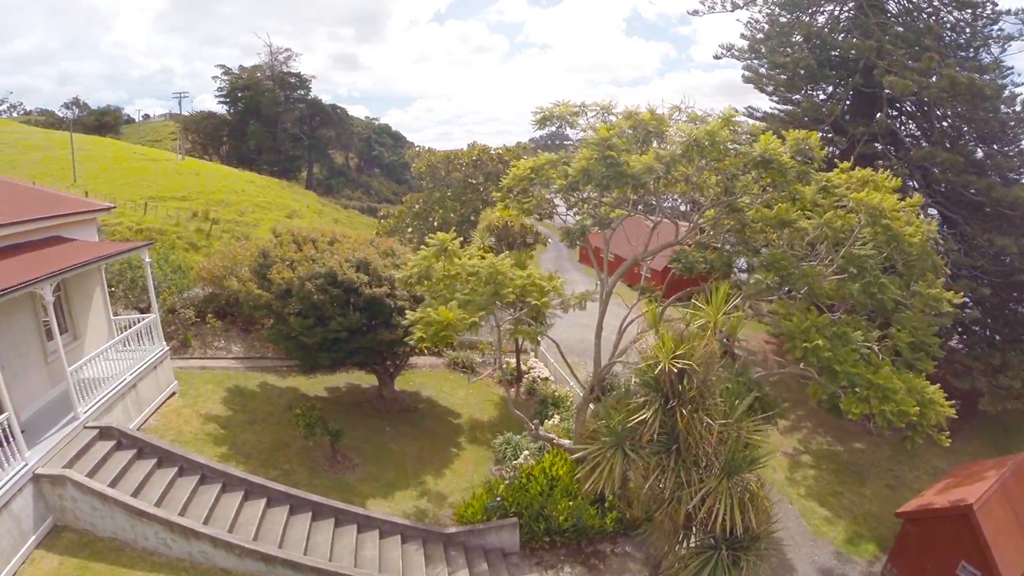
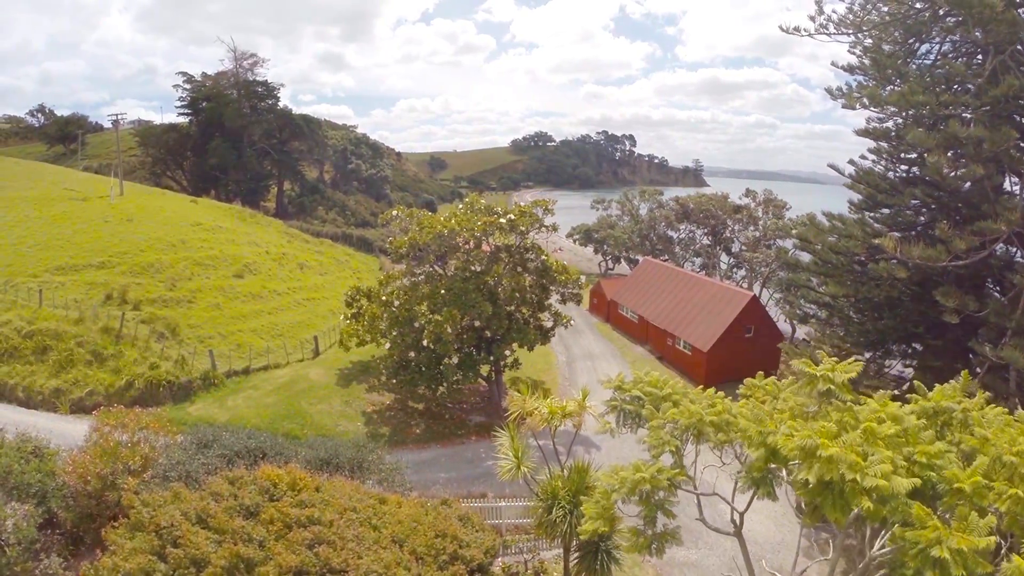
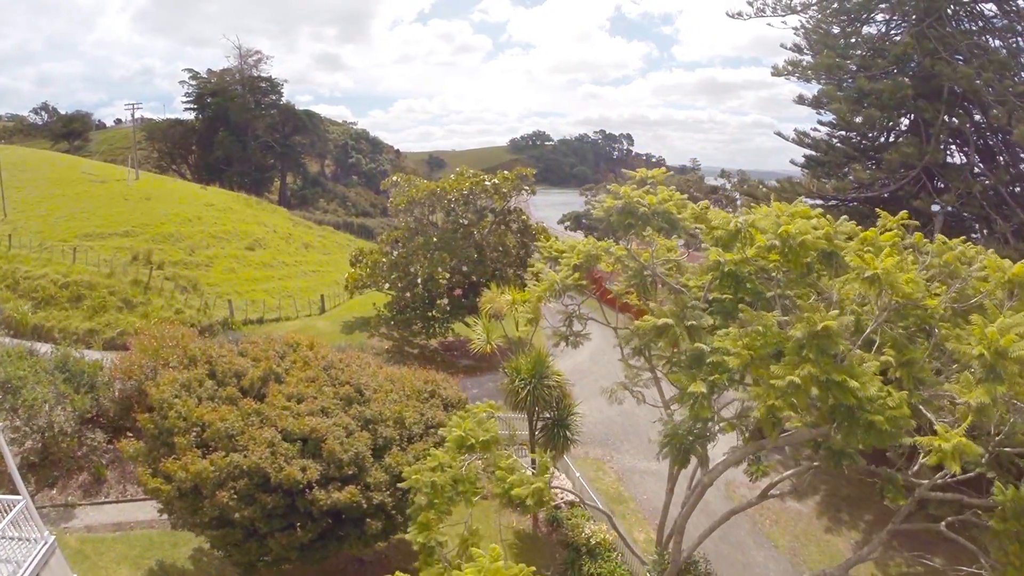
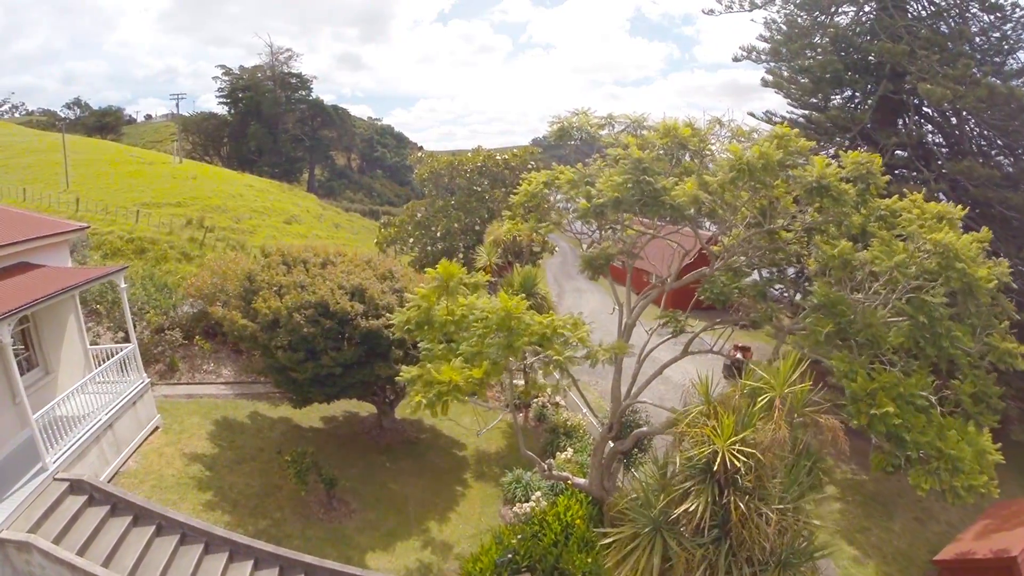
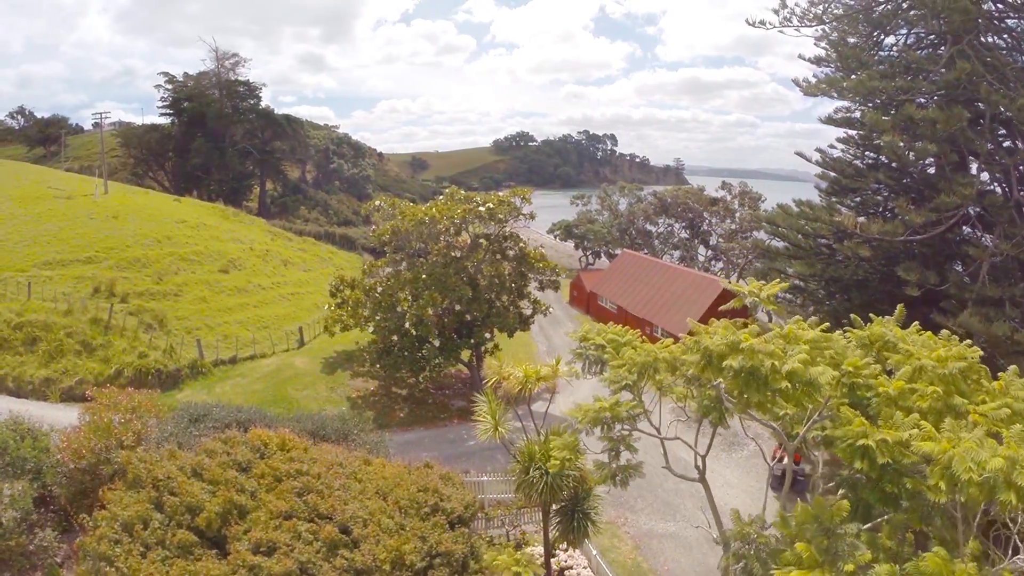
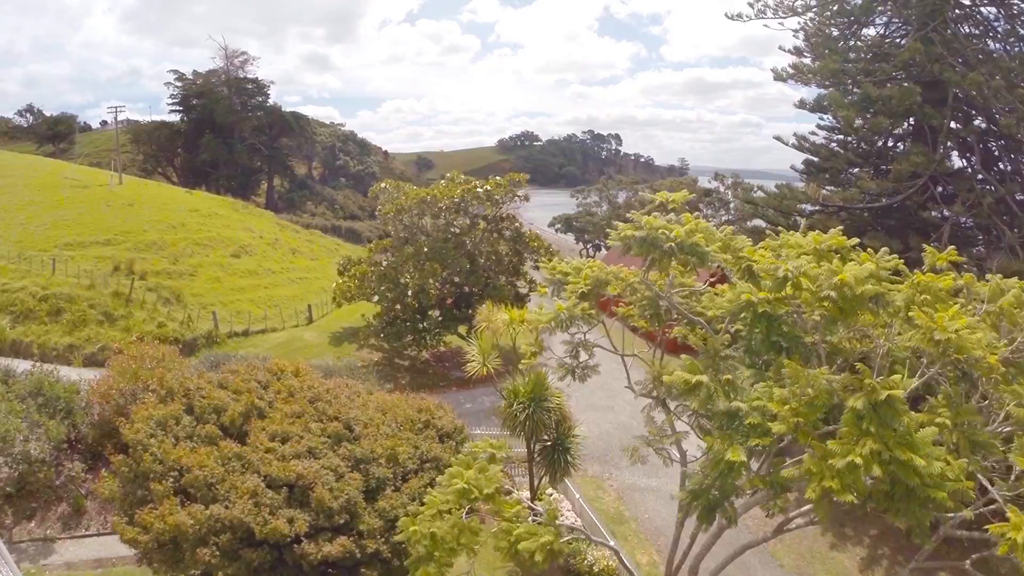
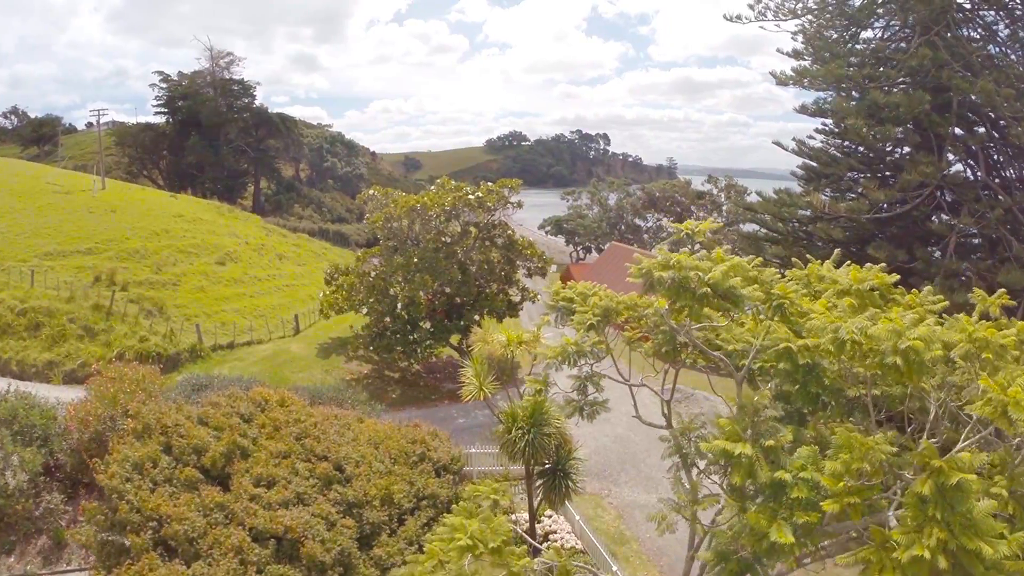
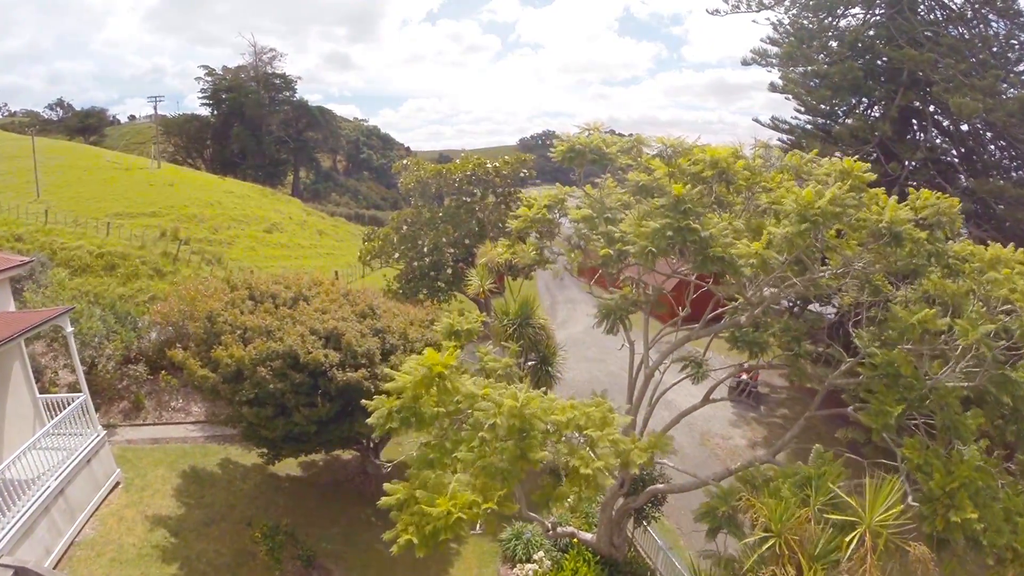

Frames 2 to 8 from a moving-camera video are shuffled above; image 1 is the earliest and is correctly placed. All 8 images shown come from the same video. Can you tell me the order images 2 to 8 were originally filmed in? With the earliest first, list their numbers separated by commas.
4, 8, 3, 6, 7, 5, 2
